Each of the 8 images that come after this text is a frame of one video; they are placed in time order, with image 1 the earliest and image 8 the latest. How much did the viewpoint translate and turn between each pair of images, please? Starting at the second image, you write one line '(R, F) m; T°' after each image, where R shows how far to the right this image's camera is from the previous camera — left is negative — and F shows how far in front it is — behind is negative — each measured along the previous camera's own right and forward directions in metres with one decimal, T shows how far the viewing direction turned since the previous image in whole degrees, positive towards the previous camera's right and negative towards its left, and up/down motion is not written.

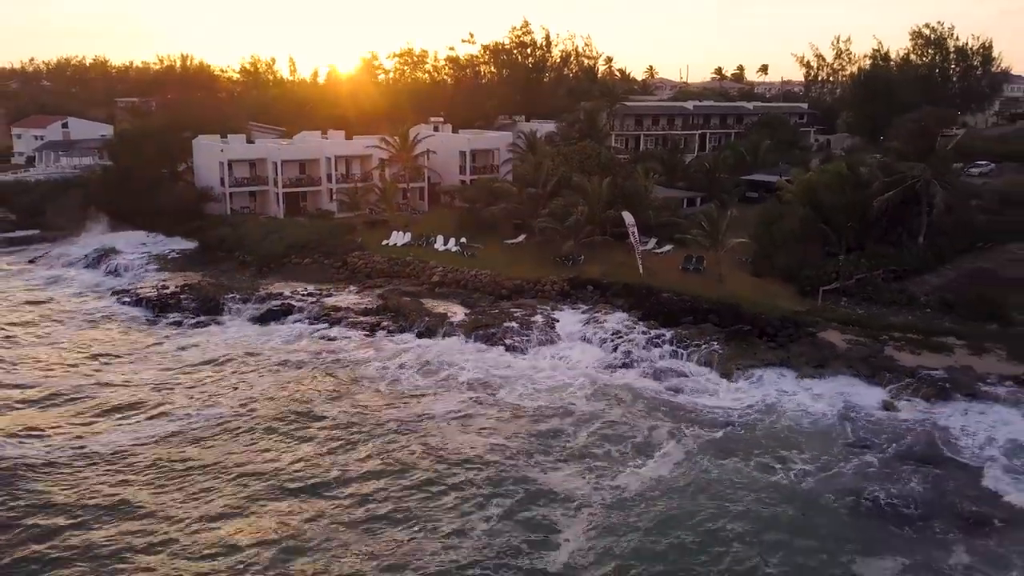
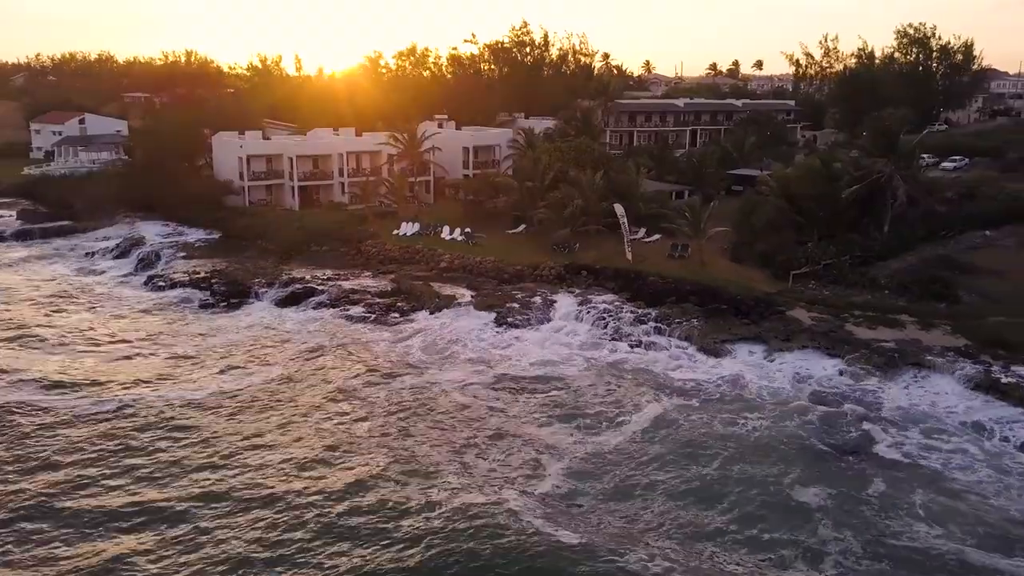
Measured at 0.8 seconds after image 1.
(-0.1, -2.6) m; 0°
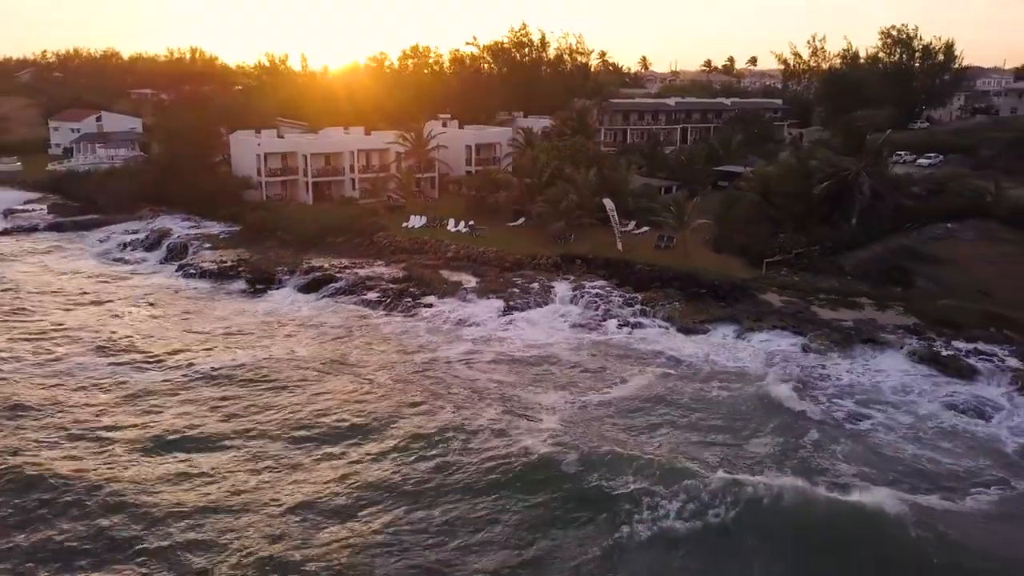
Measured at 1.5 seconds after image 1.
(-0.1, -2.8) m; 0°
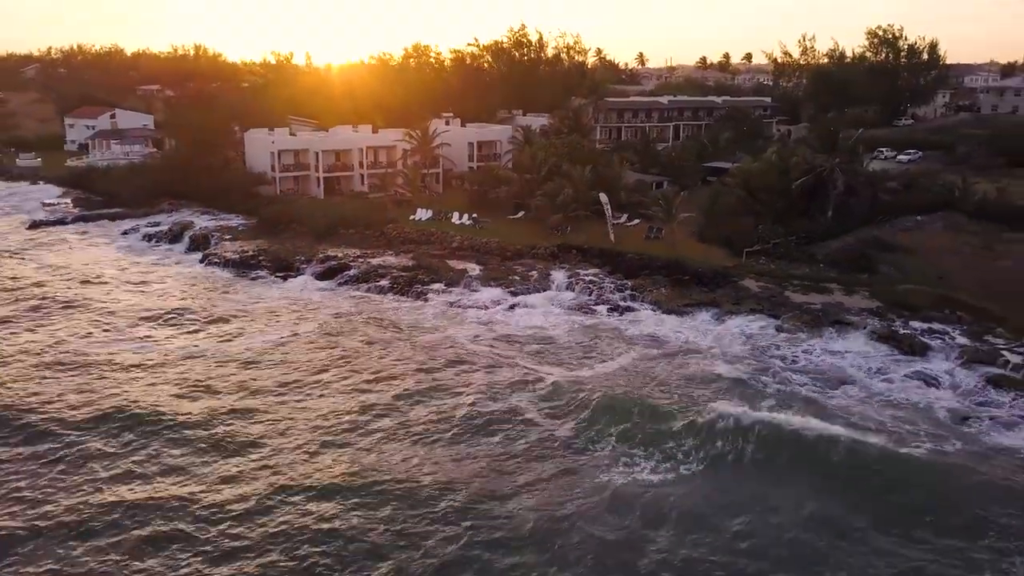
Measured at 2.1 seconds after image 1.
(-0.1, -2.6) m; 0°
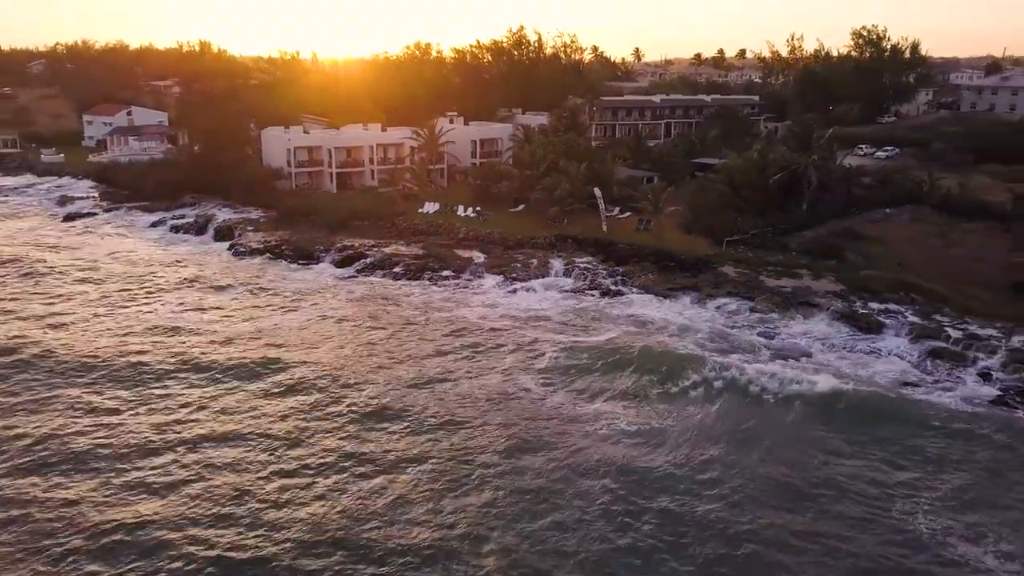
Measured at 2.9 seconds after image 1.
(-0.2, -3.2) m; 0°
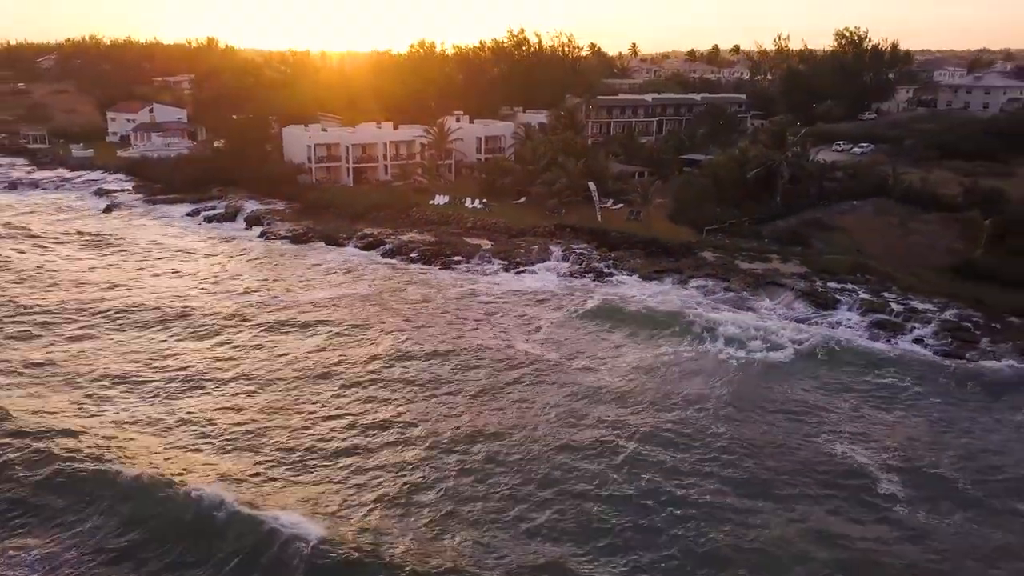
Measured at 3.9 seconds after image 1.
(-0.3, -4.3) m; 0°
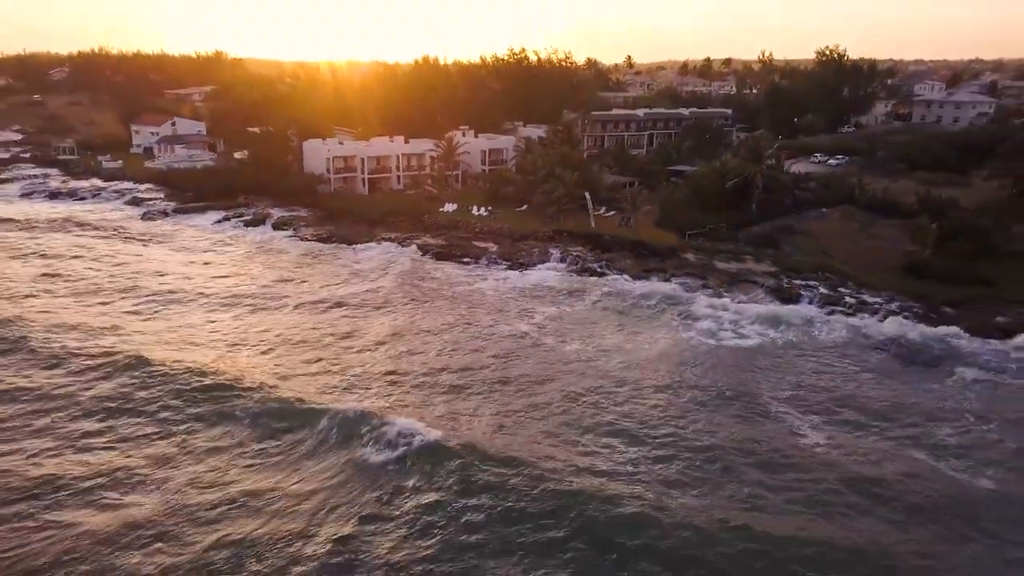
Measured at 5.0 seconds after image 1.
(-0.3, -4.7) m; 0°
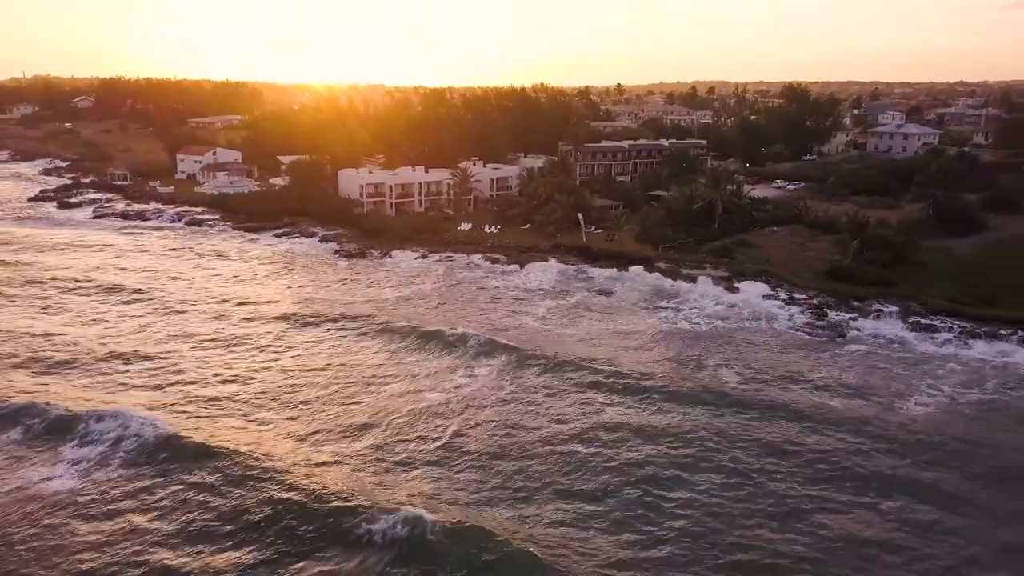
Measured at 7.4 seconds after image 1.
(-0.6, -10.3) m; 0°
